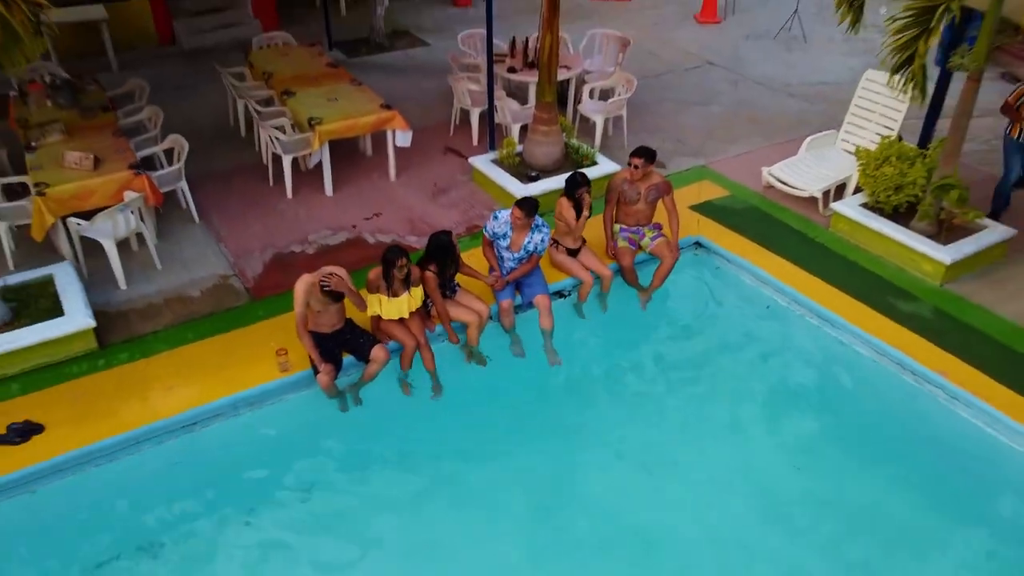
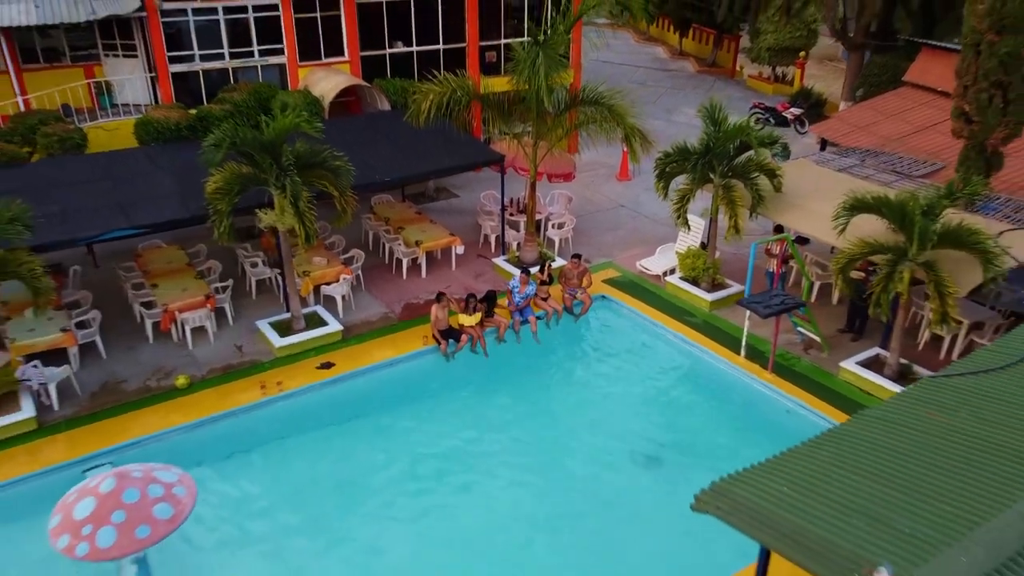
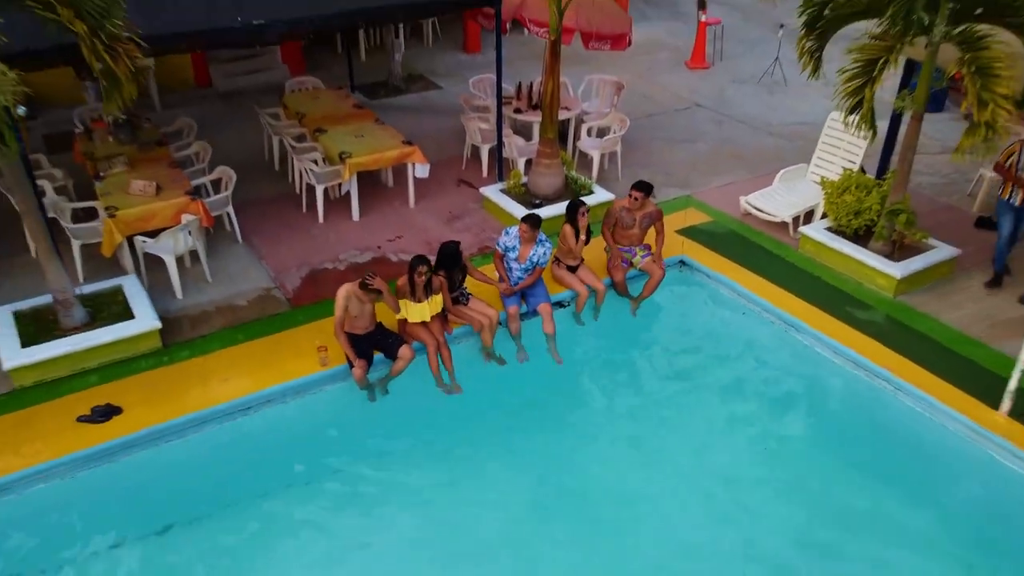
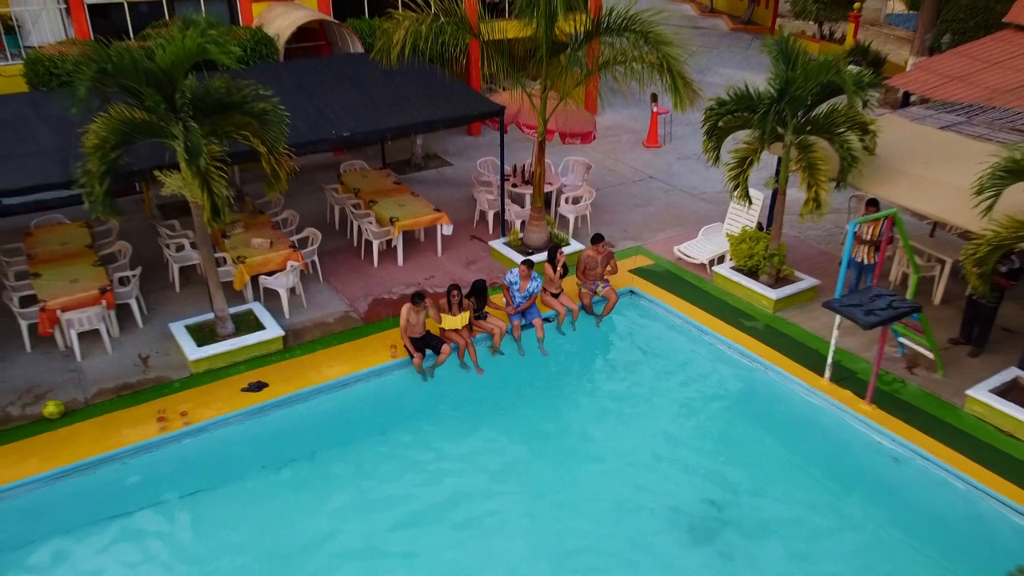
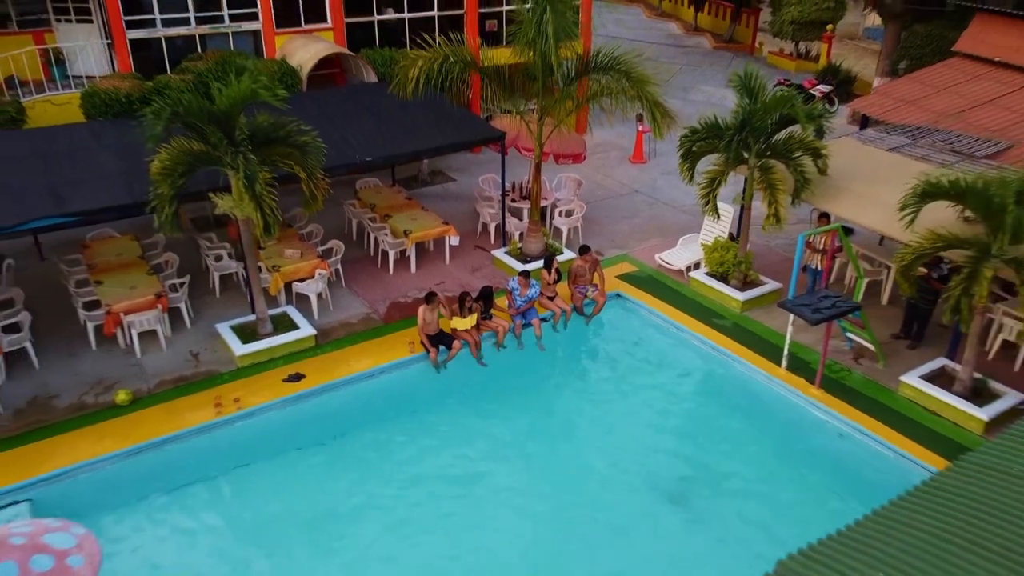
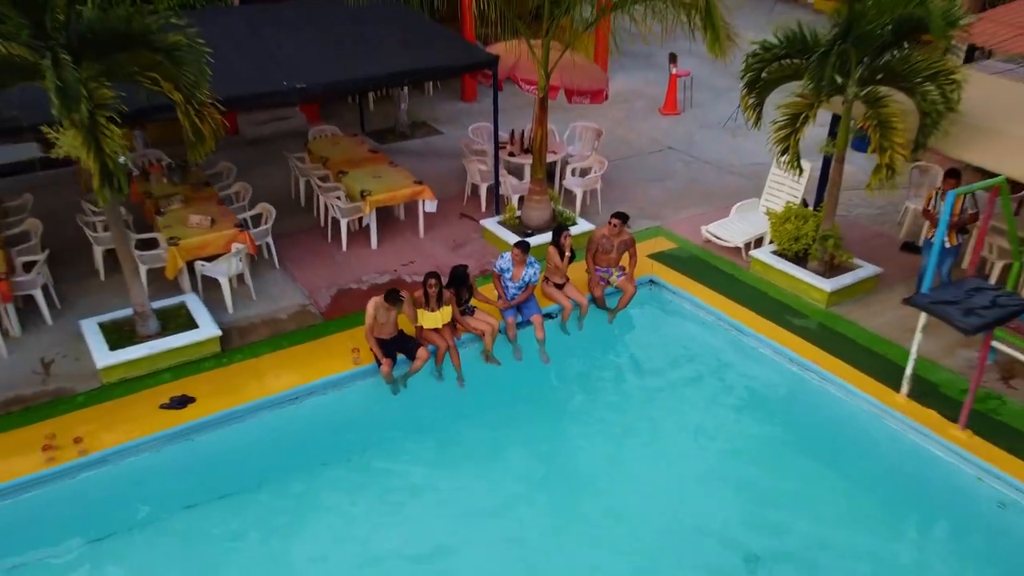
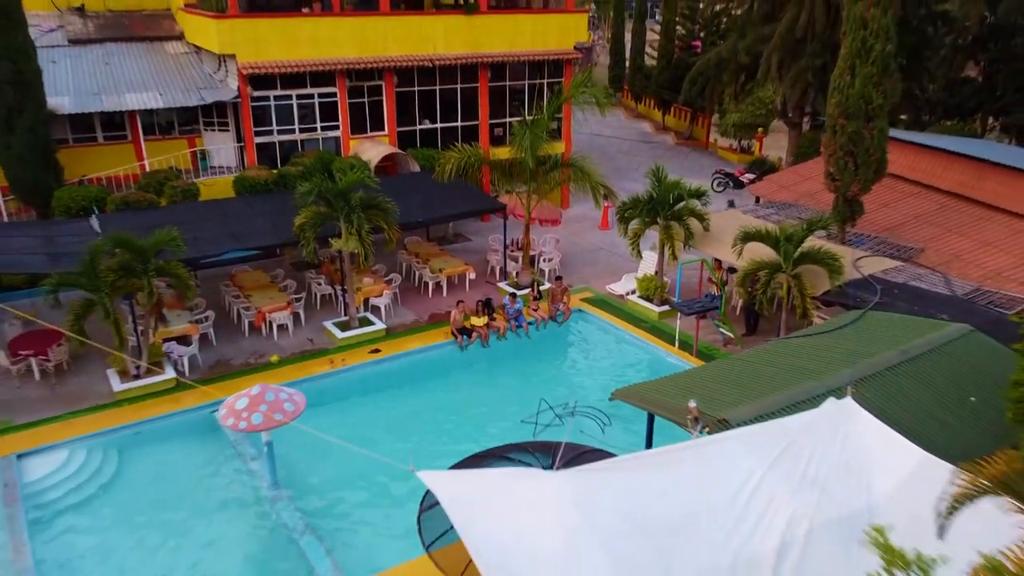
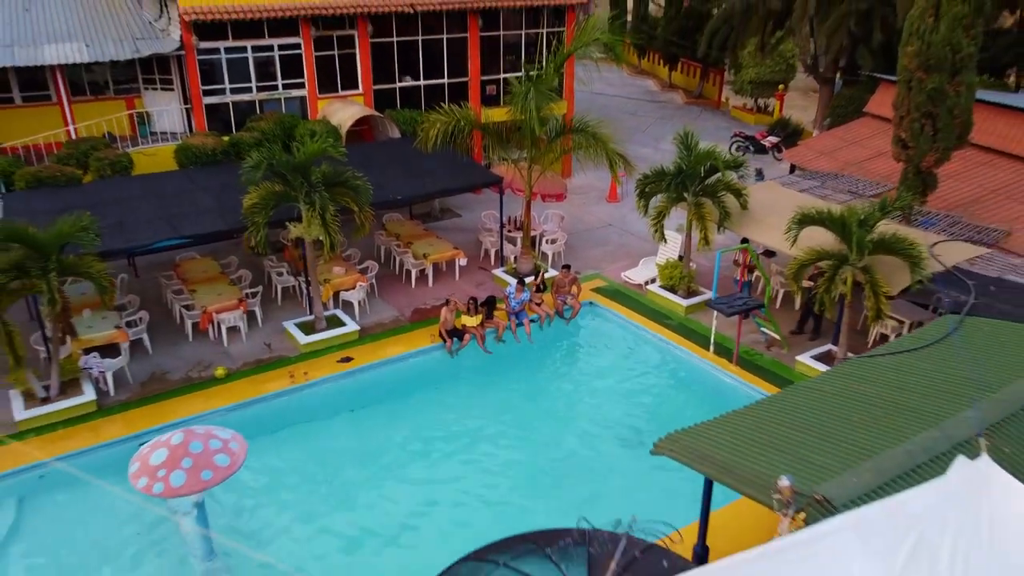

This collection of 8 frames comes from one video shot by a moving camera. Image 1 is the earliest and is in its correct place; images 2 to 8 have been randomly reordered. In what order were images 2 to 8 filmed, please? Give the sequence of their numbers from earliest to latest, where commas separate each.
3, 6, 4, 5, 2, 8, 7
